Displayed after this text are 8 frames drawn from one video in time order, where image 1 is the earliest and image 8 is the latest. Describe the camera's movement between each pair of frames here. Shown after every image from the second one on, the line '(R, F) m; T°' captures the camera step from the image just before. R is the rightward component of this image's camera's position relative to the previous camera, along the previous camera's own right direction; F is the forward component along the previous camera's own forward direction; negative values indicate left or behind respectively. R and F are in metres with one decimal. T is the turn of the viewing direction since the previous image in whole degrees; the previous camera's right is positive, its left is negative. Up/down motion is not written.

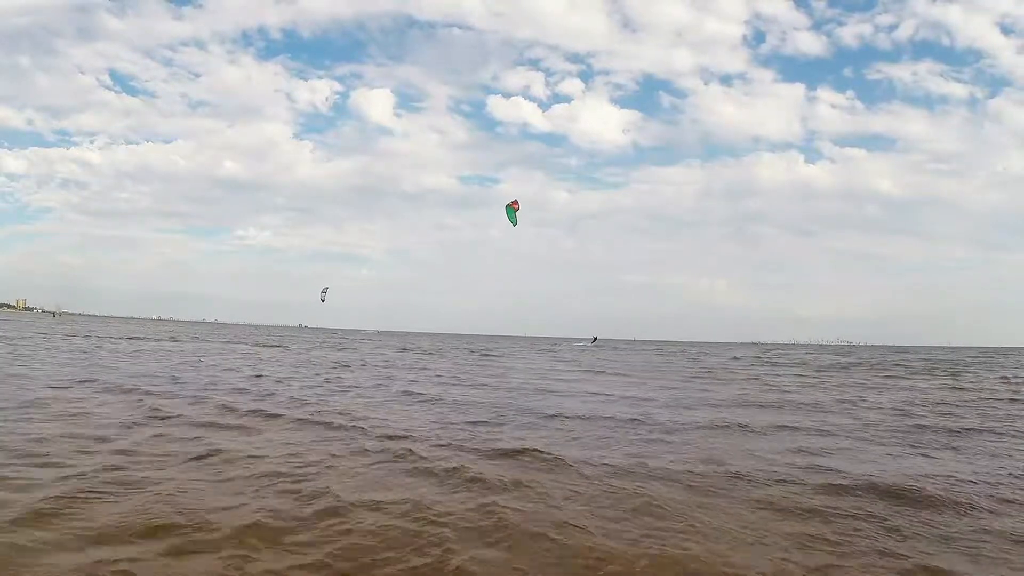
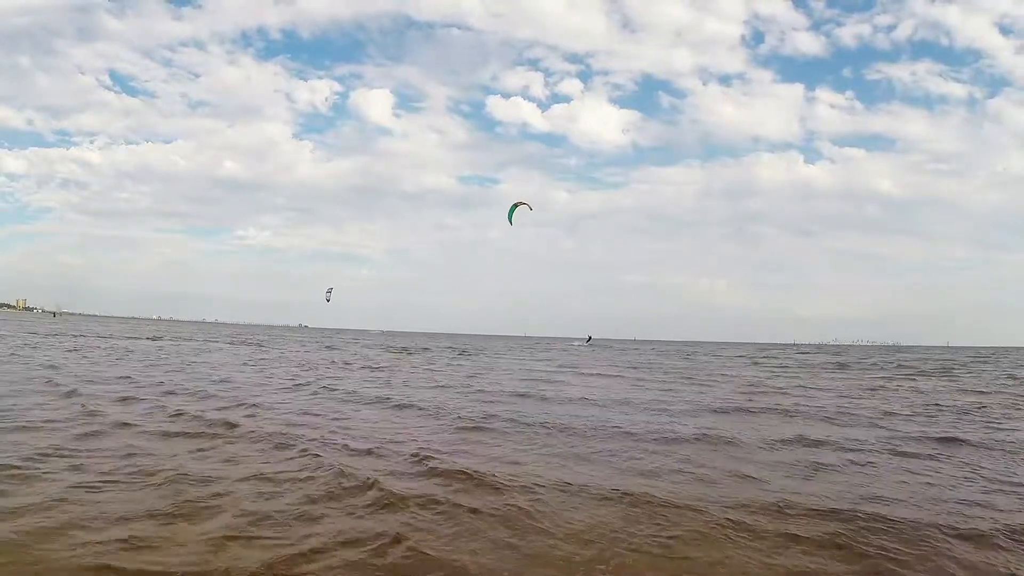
(+0.8, +0.2) m; 0°
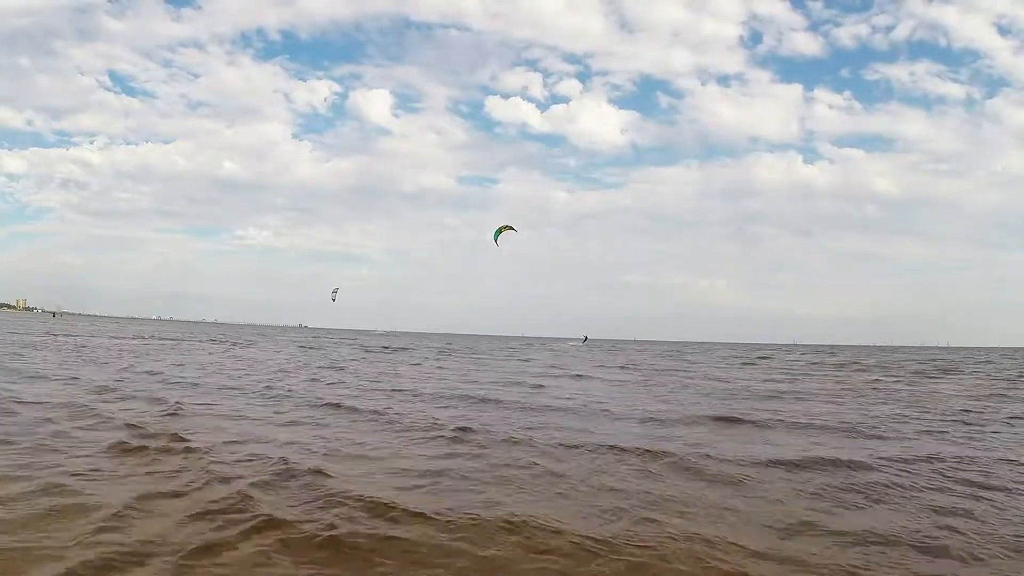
(+0.5, +0.1) m; 0°
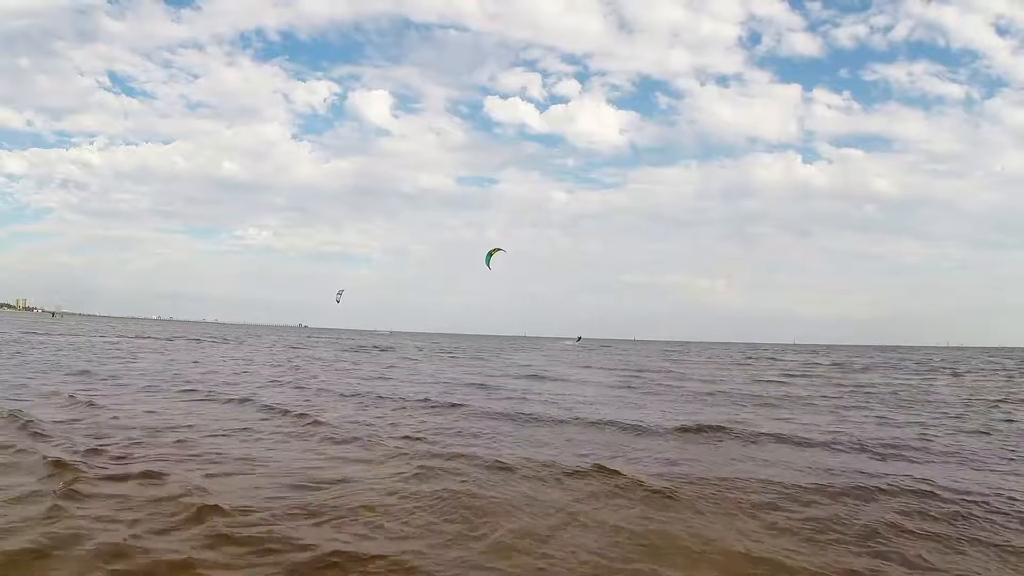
(+0.6, -0.3) m; 0°
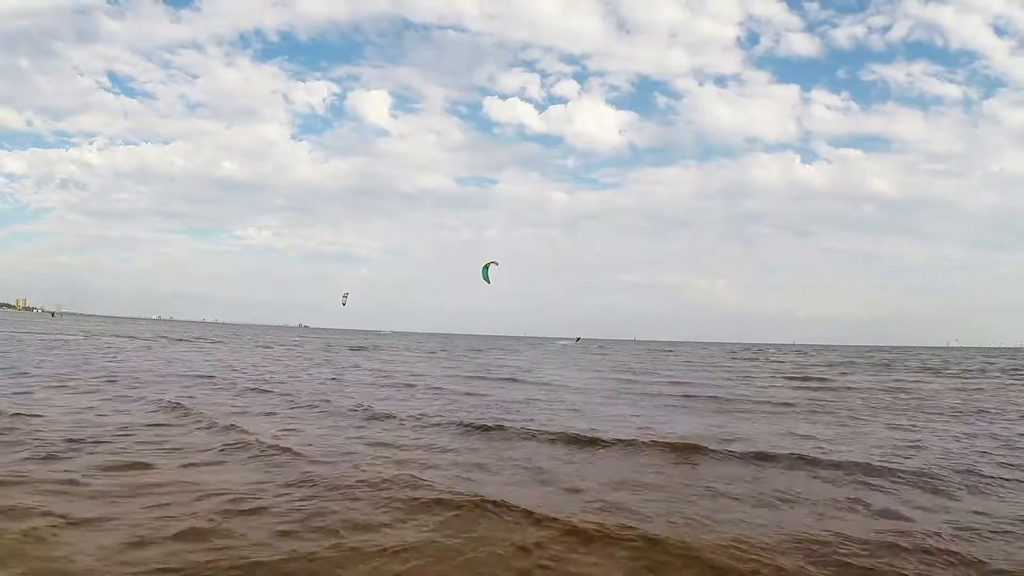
(+0.6, -0.5) m; 0°
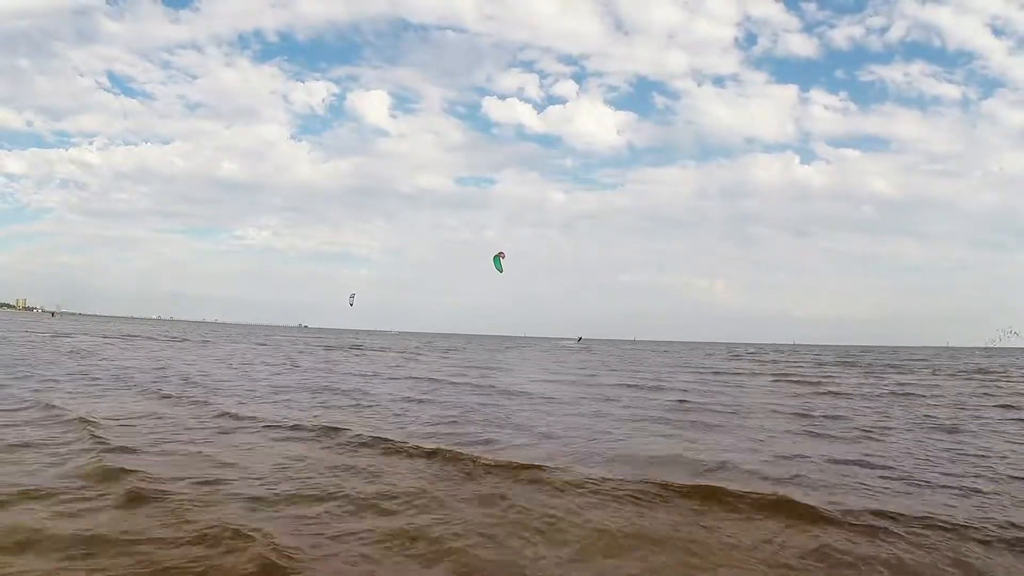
(+1.0, -0.5) m; 0°
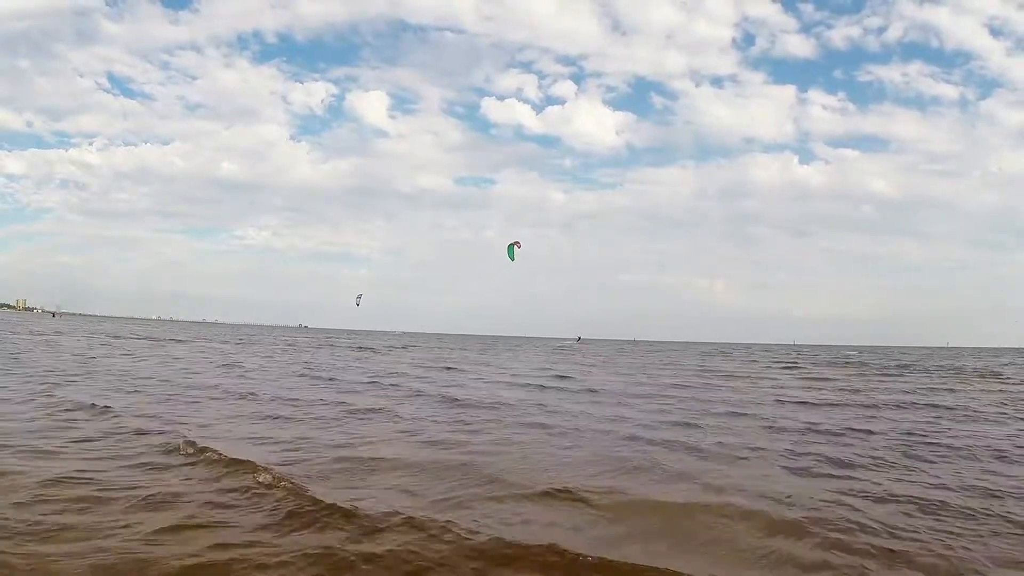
(+0.9, -0.6) m; 0°
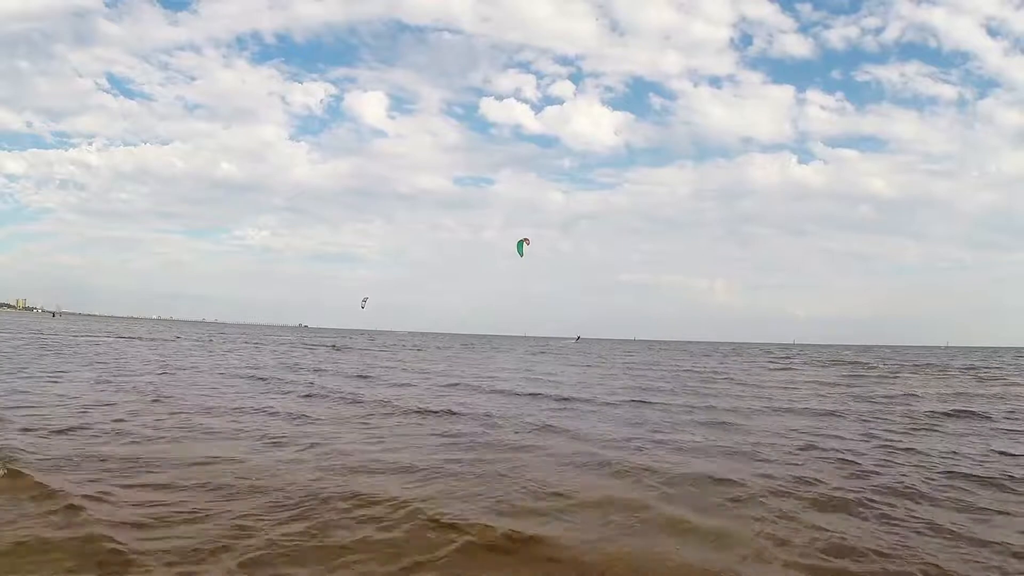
(+0.7, -0.5) m; 0°
